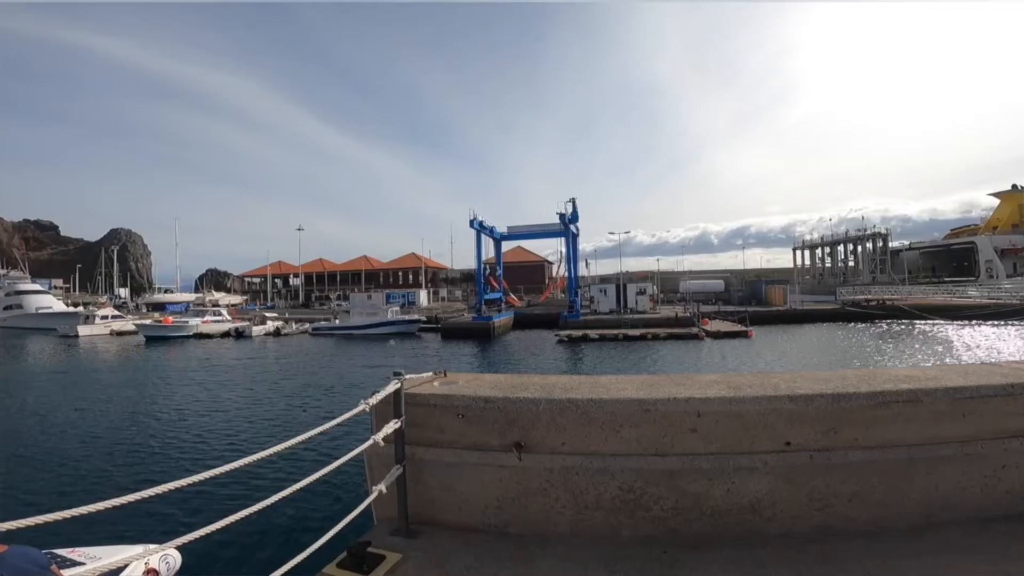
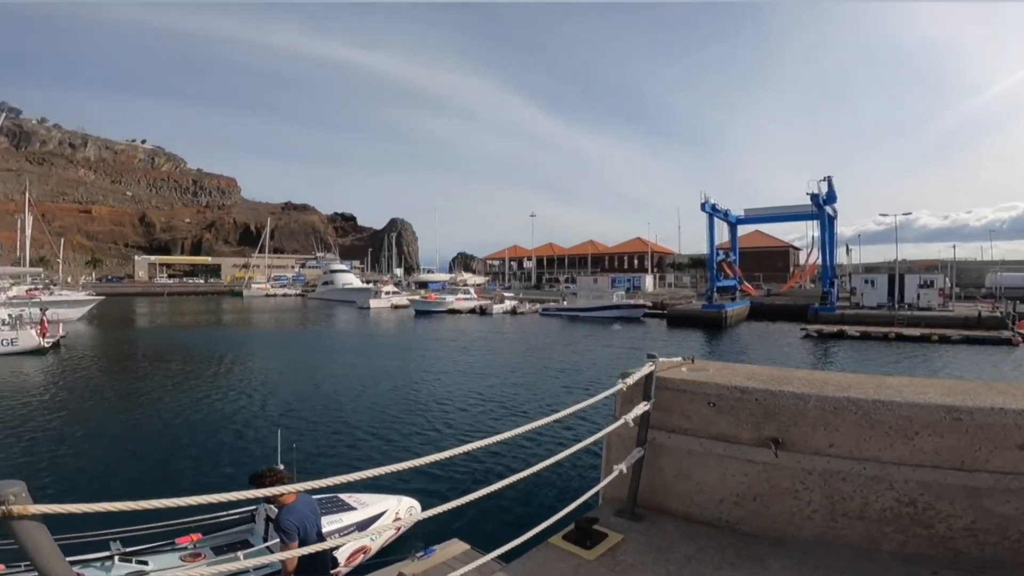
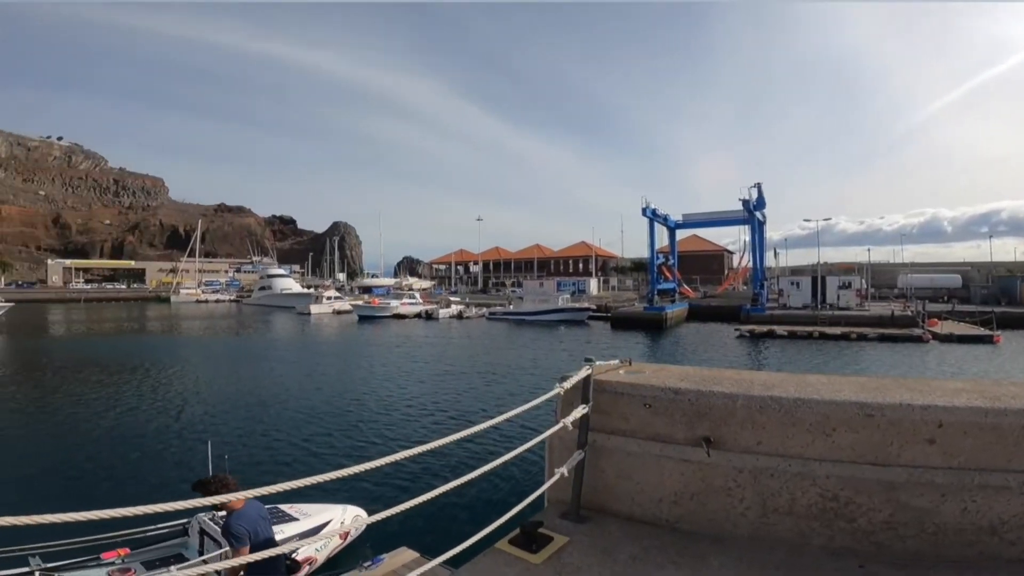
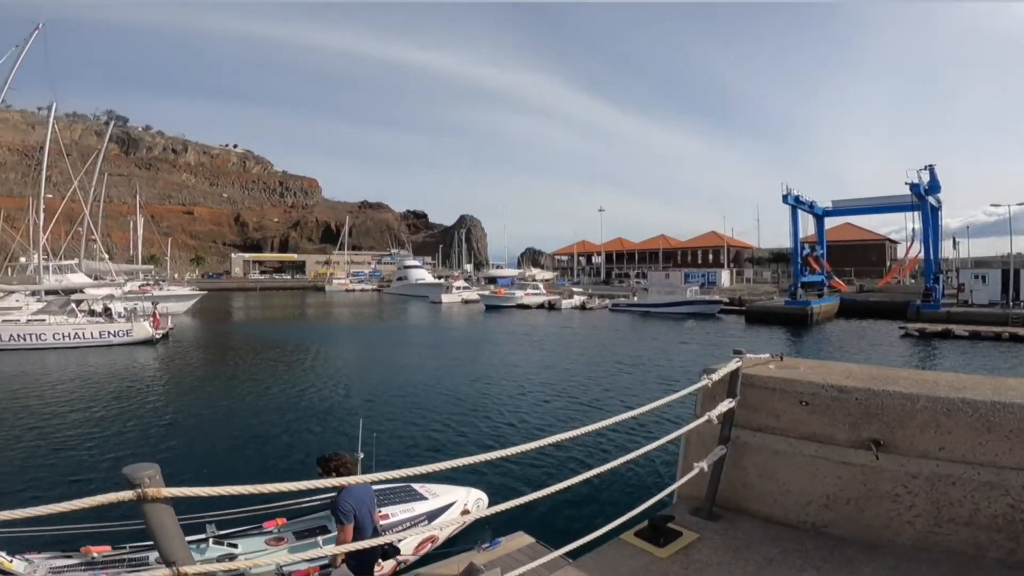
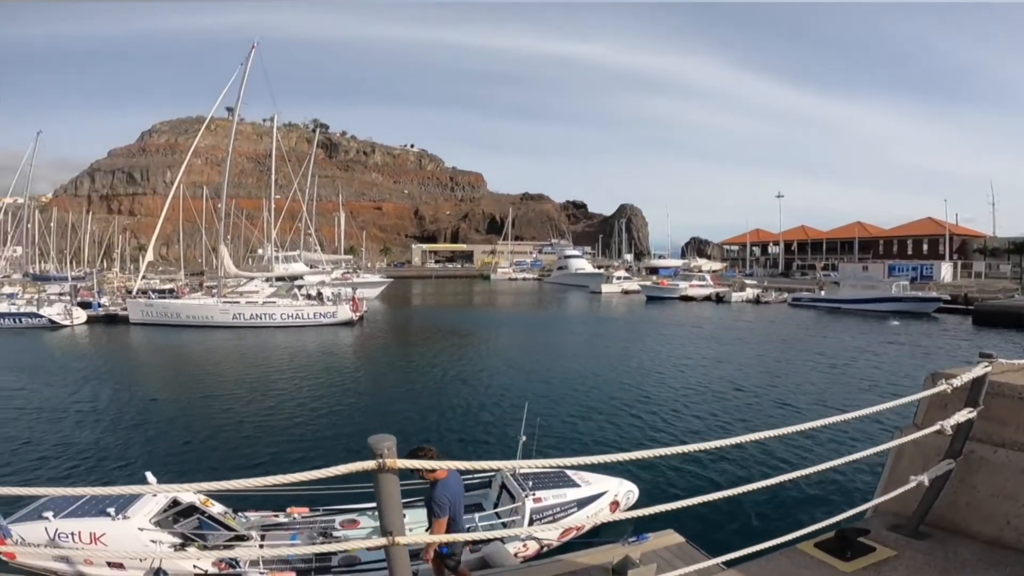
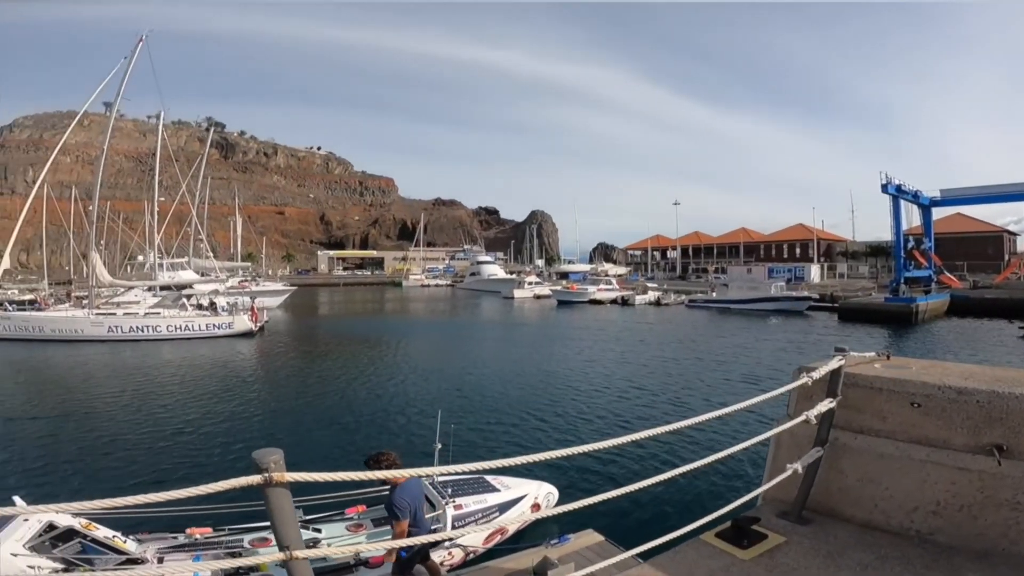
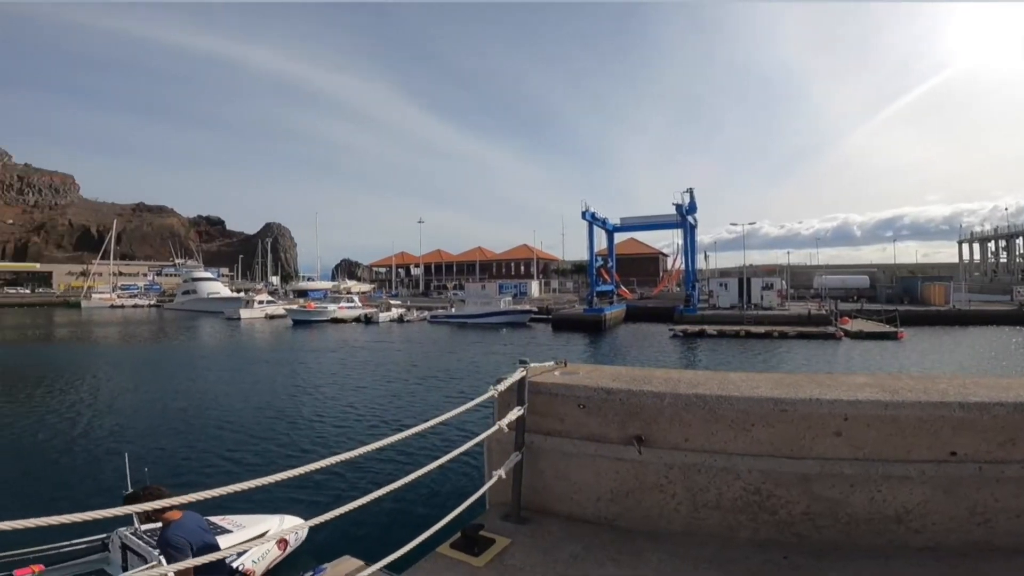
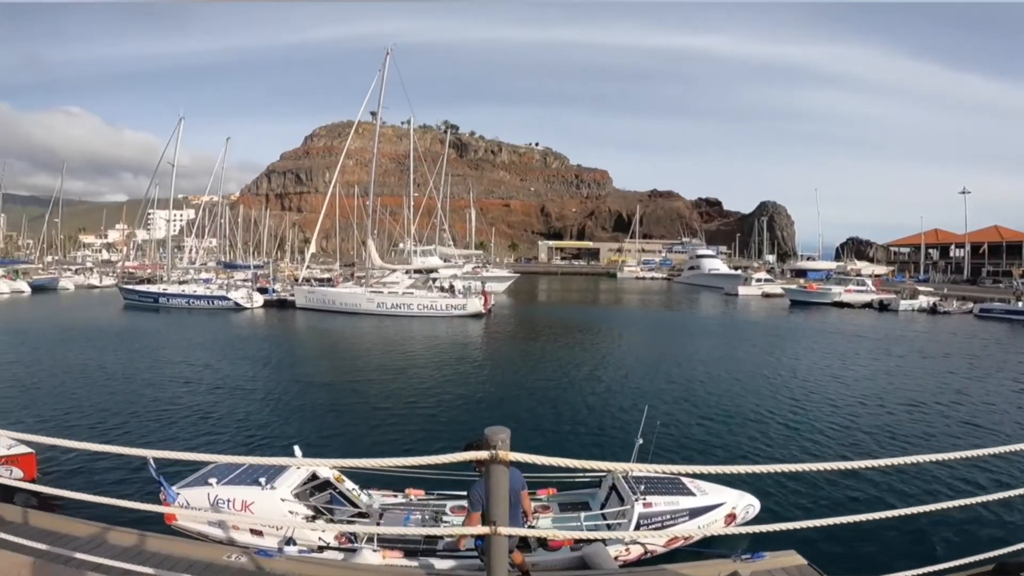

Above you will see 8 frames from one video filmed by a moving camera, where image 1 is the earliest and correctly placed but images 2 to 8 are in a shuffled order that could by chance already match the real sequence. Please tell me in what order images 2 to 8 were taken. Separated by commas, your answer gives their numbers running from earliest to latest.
7, 3, 2, 4, 6, 5, 8
